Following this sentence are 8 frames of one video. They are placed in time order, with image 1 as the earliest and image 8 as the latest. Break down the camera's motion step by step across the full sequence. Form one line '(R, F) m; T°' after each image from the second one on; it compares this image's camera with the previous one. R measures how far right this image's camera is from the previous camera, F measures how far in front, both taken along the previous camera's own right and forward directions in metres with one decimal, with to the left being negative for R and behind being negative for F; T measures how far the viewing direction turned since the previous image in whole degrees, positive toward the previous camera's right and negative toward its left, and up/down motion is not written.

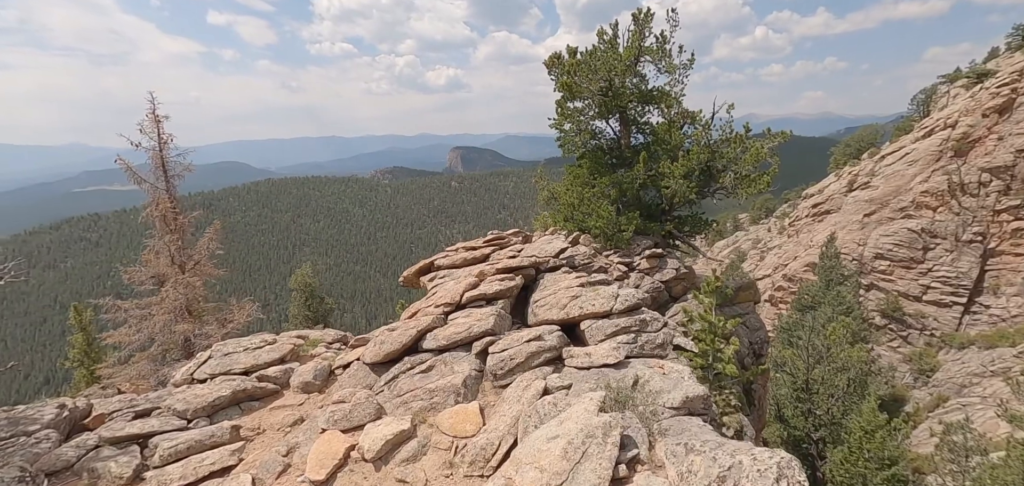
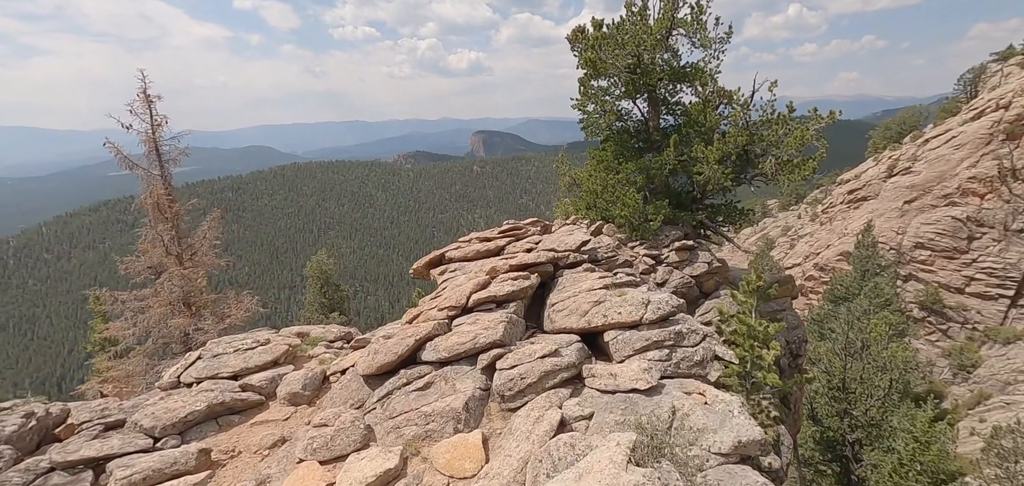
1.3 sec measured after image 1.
(+0.2, +1.9) m; -2°
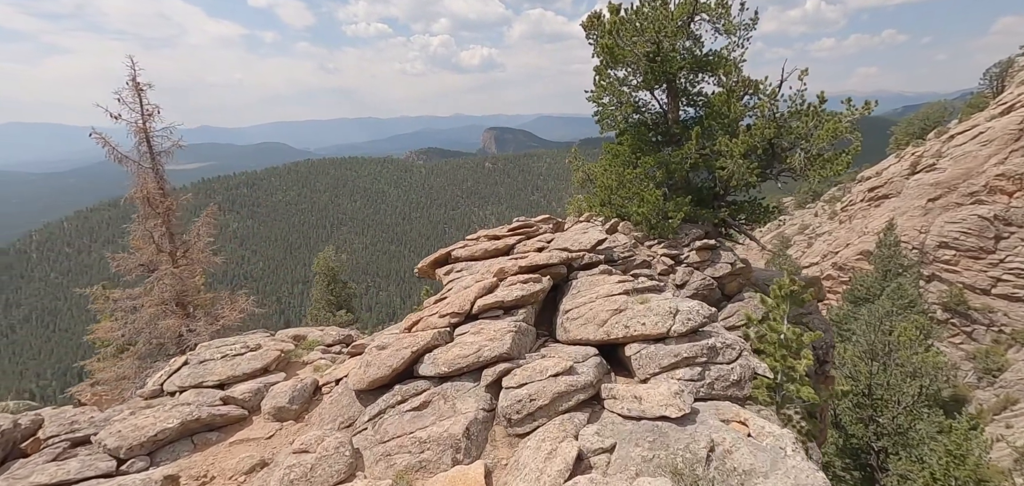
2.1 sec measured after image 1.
(0.0, +1.4) m; -1°
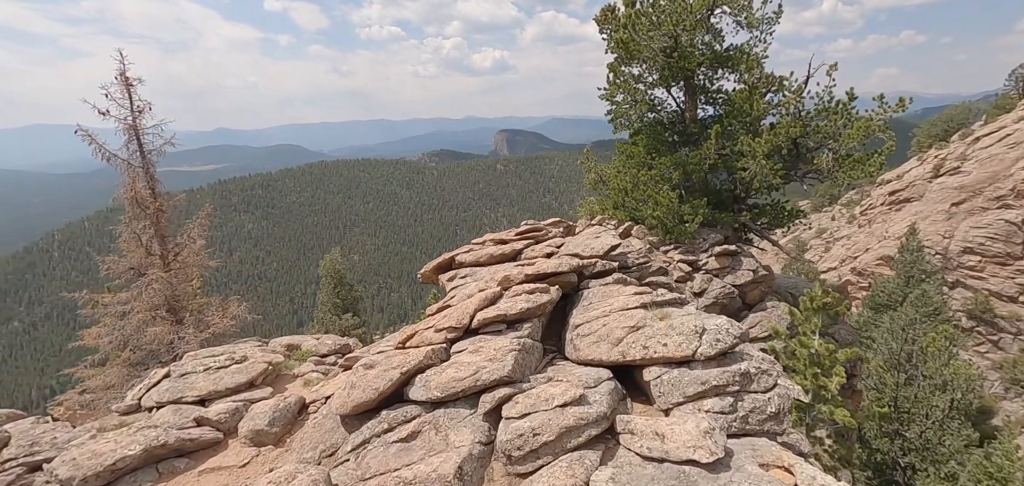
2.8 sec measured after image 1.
(+0.2, +1.2) m; -1°
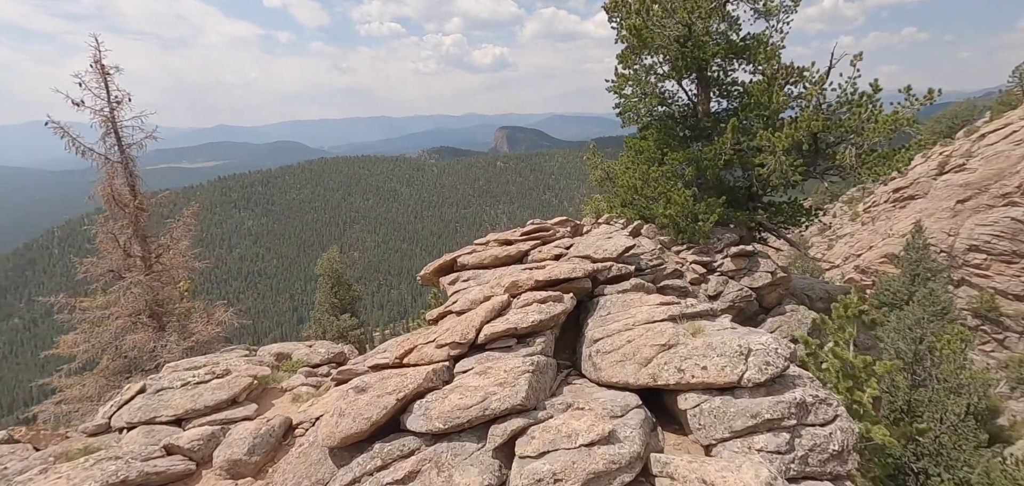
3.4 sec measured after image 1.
(-0.2, +1.3) m; 0°
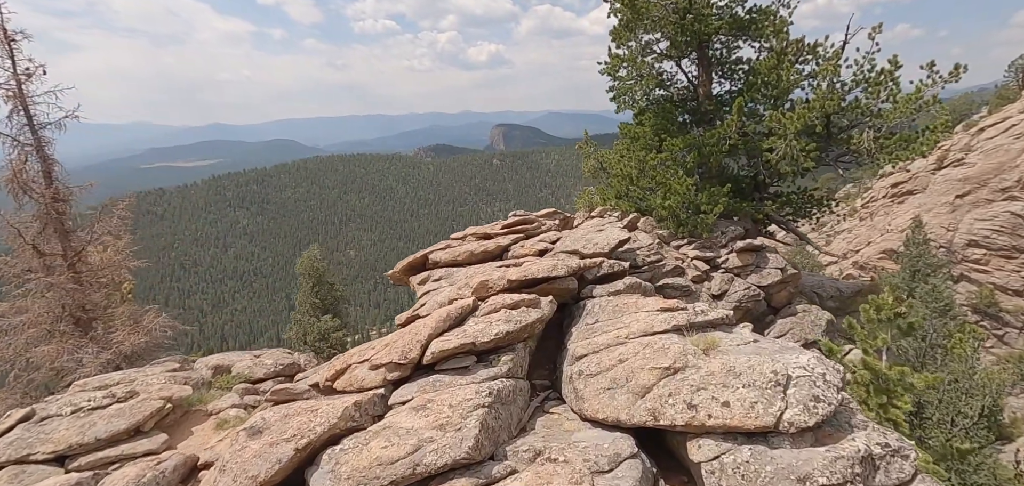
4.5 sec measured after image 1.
(+0.6, +2.3) m; 0°
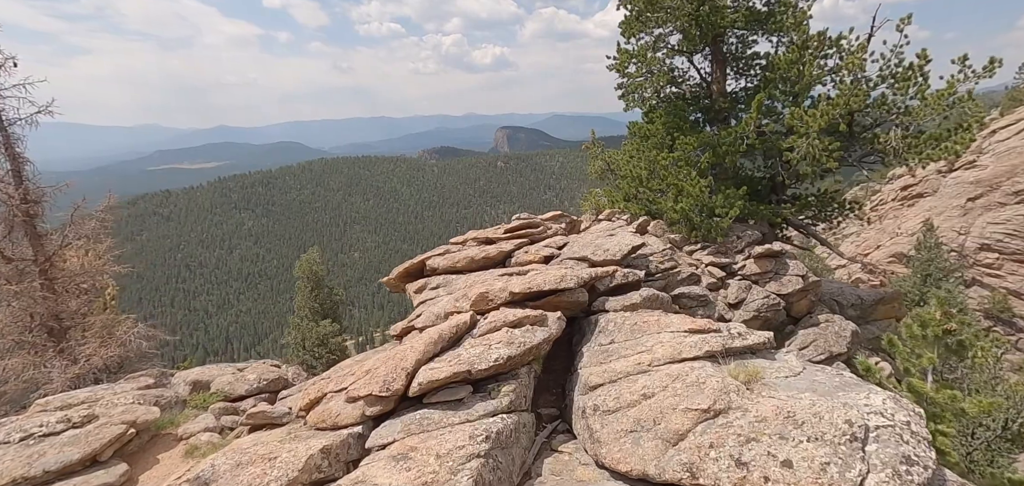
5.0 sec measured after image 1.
(0.0, +1.2) m; 0°
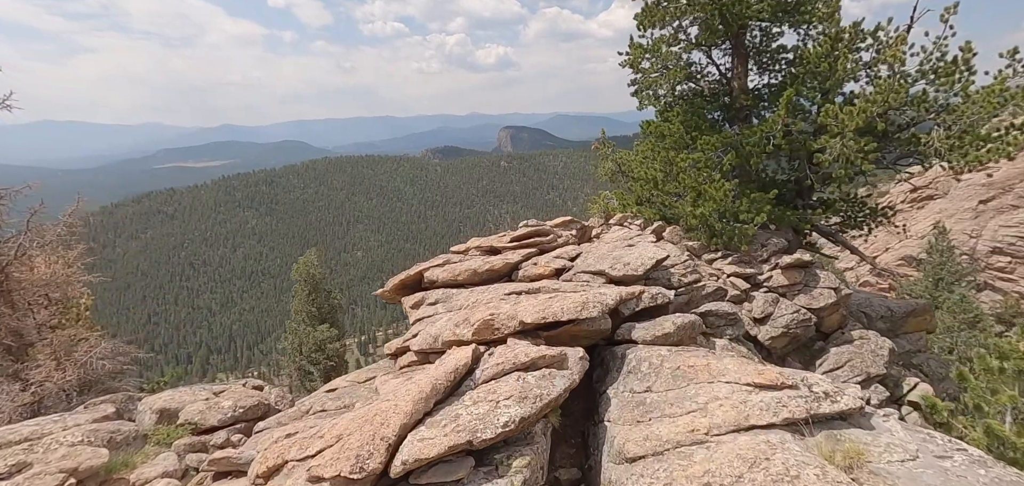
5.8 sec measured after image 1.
(-0.1, +1.5) m; 0°
